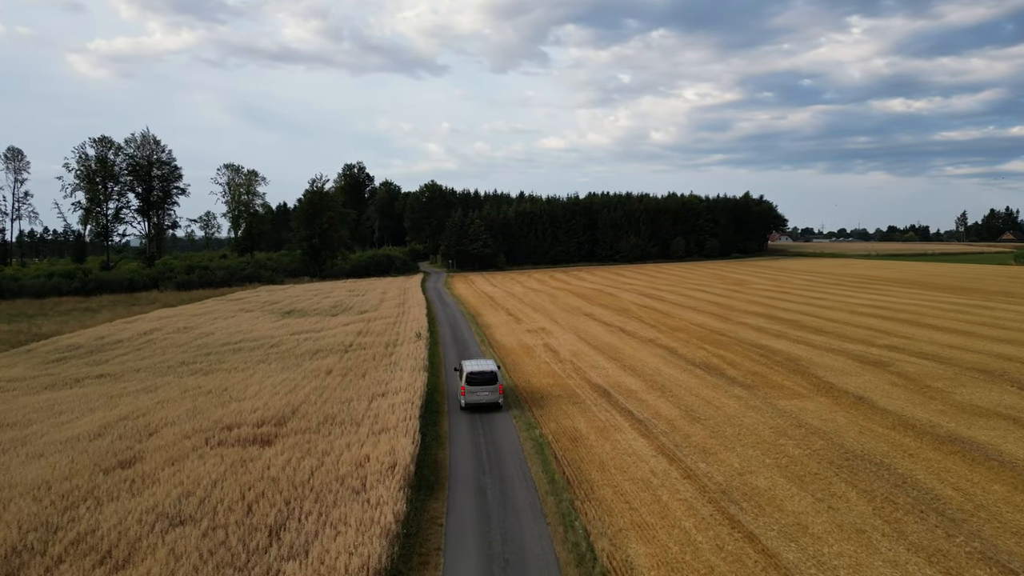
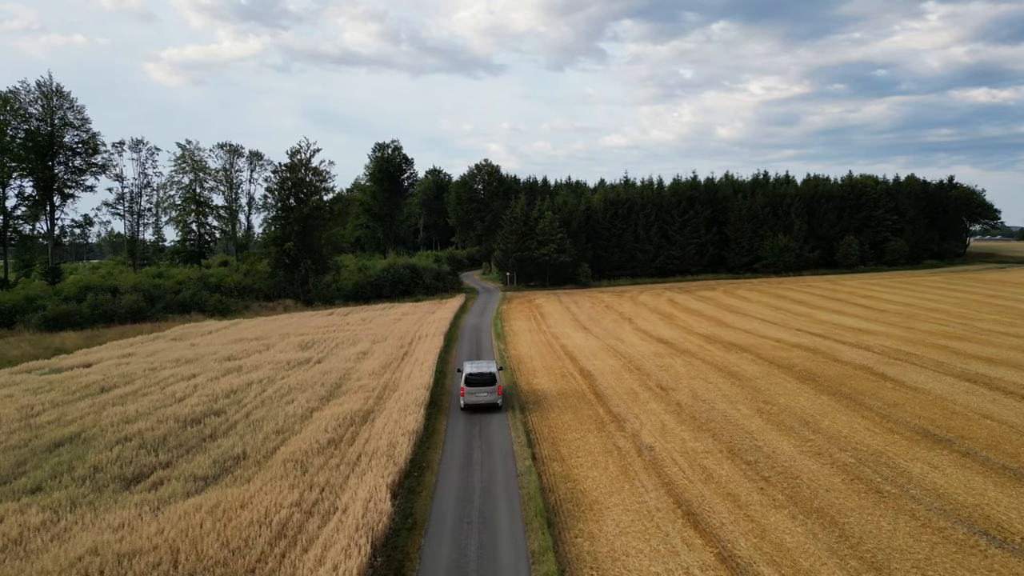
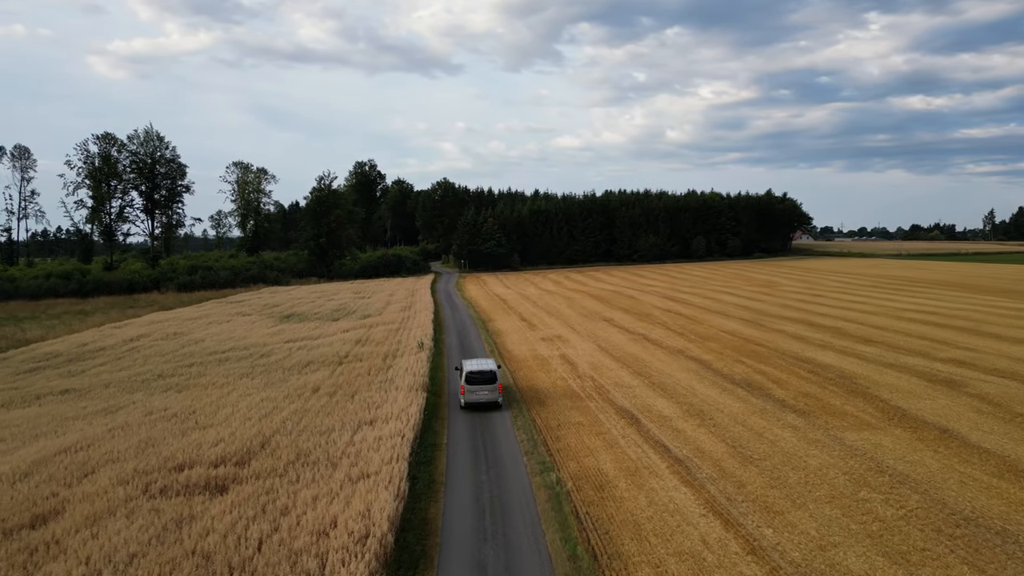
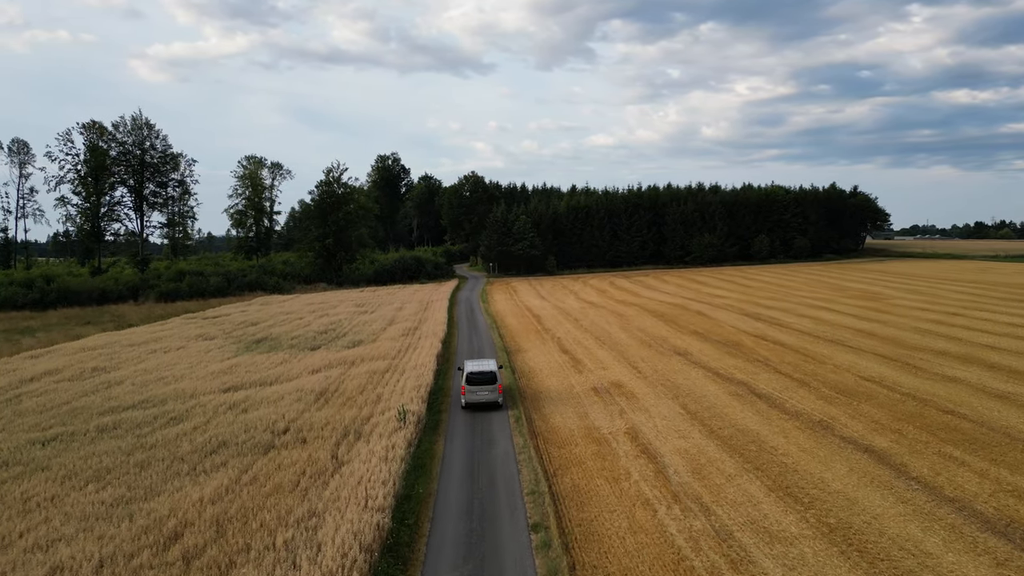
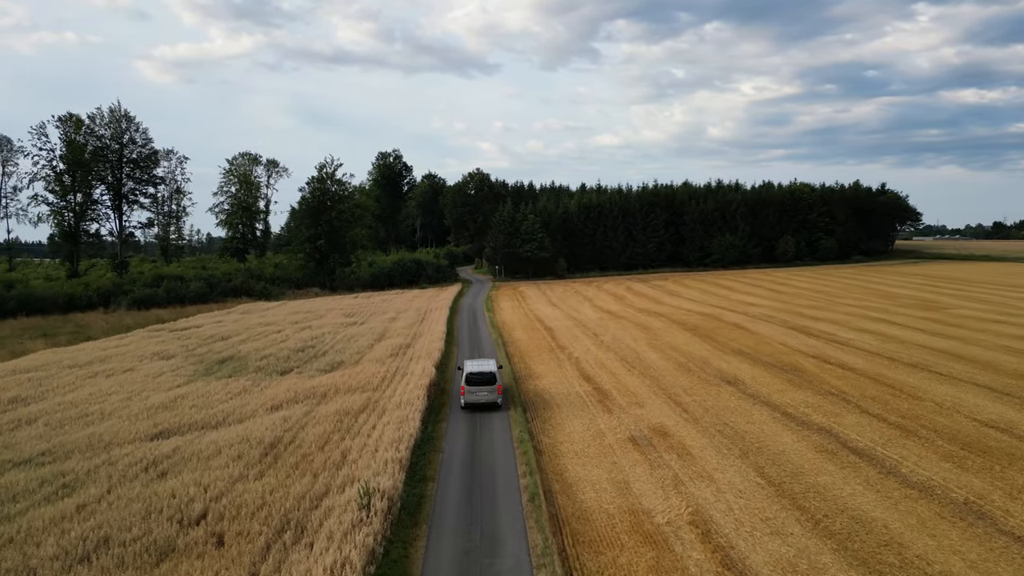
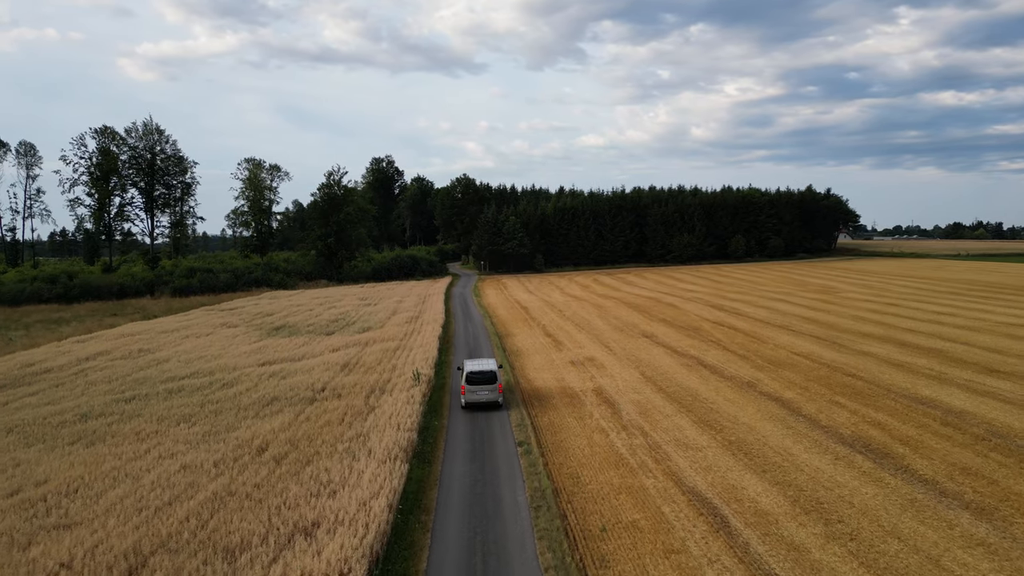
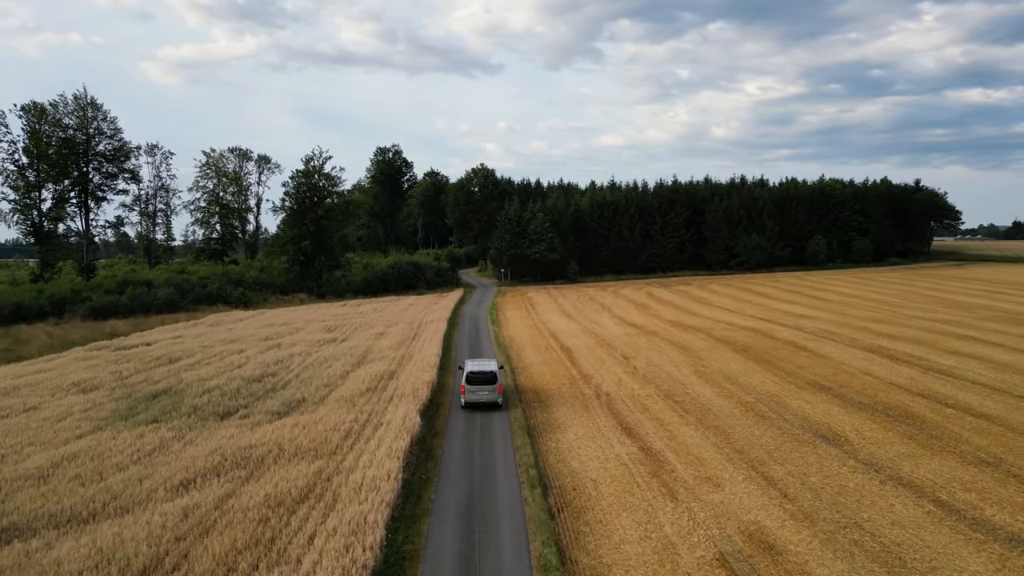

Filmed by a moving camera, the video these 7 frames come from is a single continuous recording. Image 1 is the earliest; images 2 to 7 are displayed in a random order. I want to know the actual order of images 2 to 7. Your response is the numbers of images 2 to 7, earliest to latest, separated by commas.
3, 6, 4, 5, 7, 2
